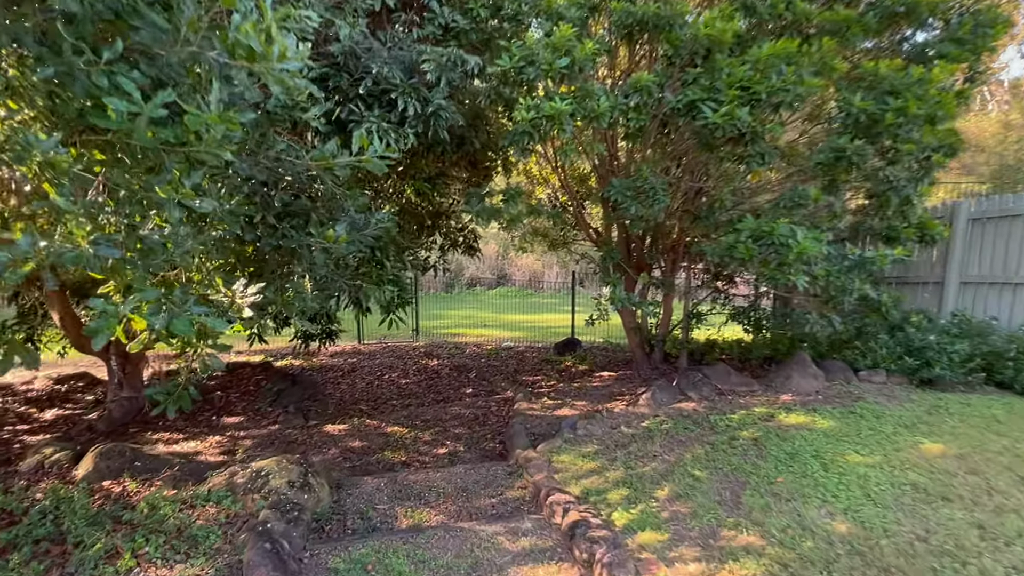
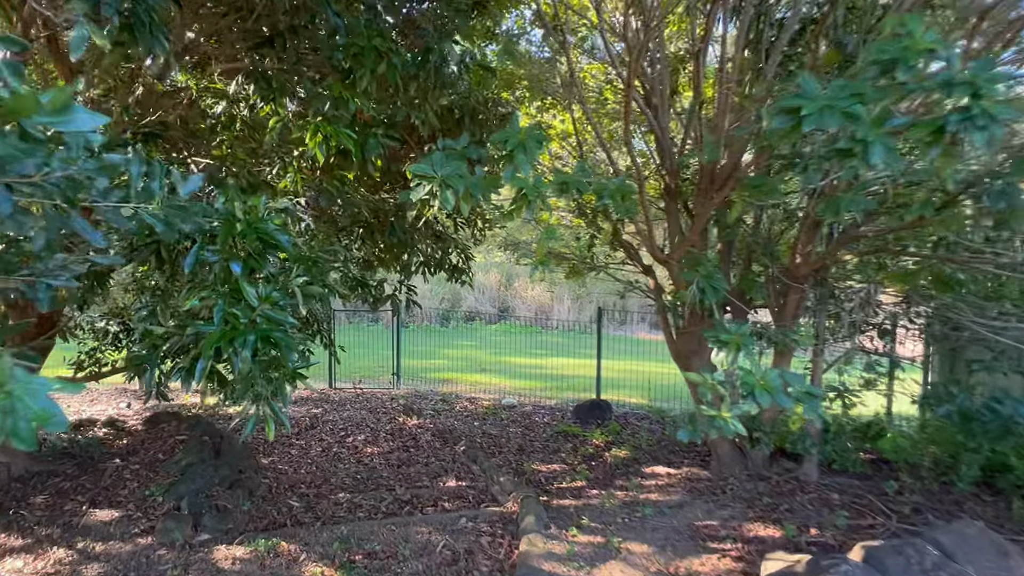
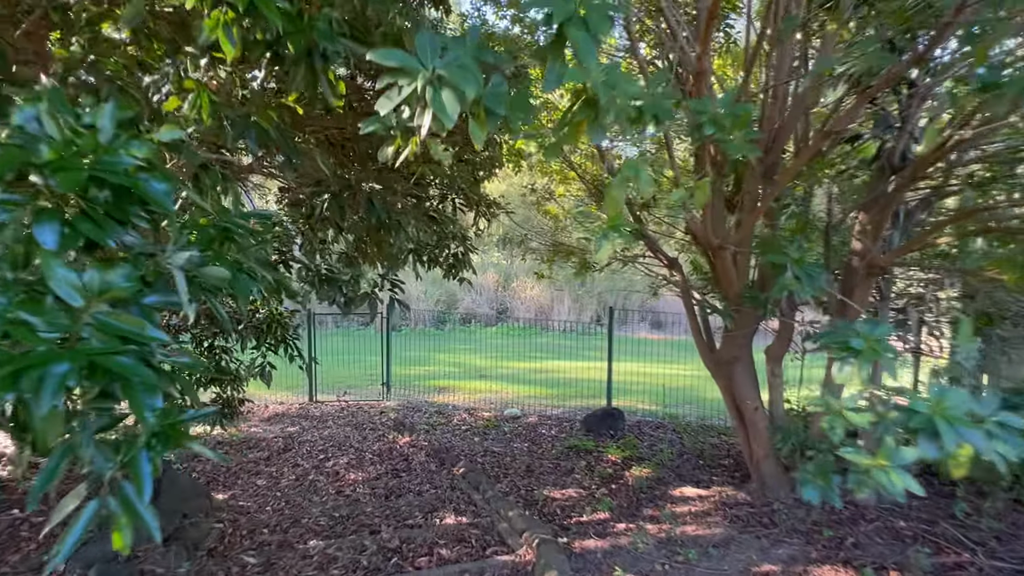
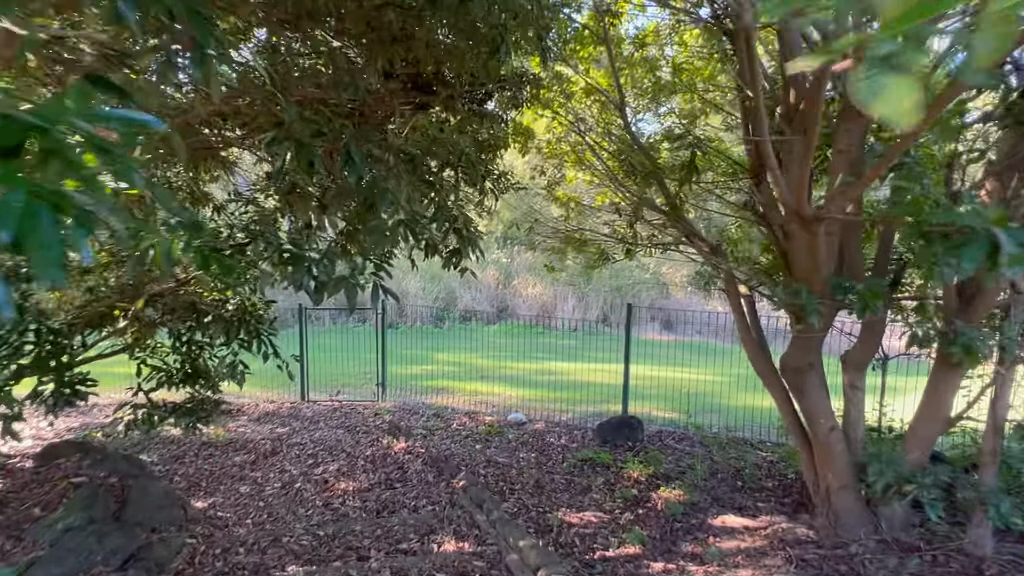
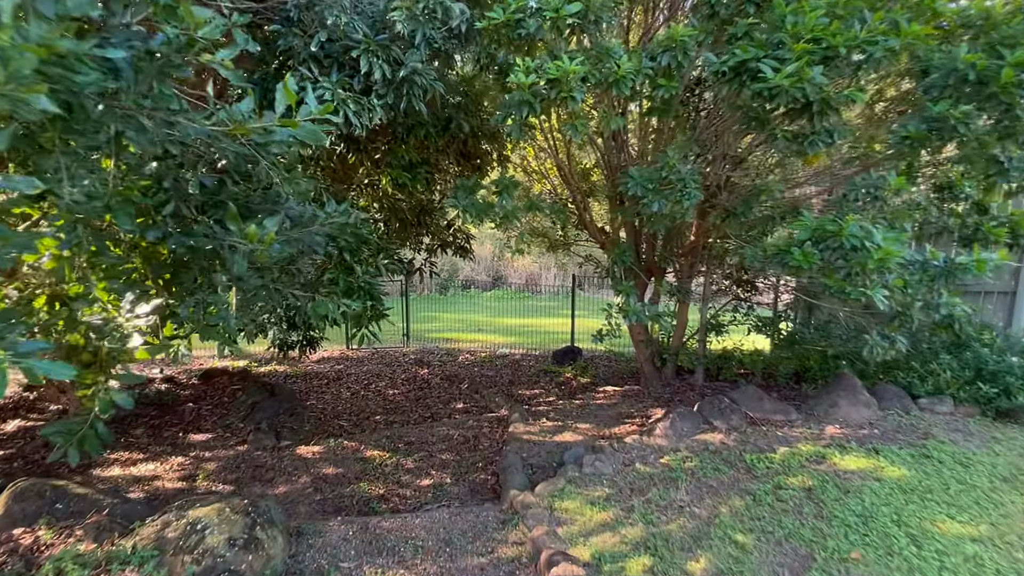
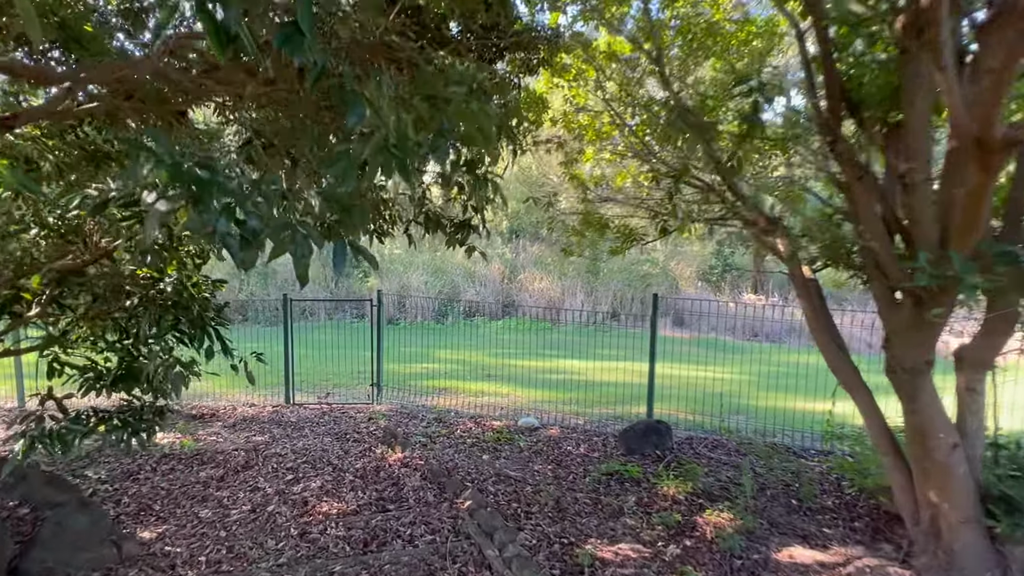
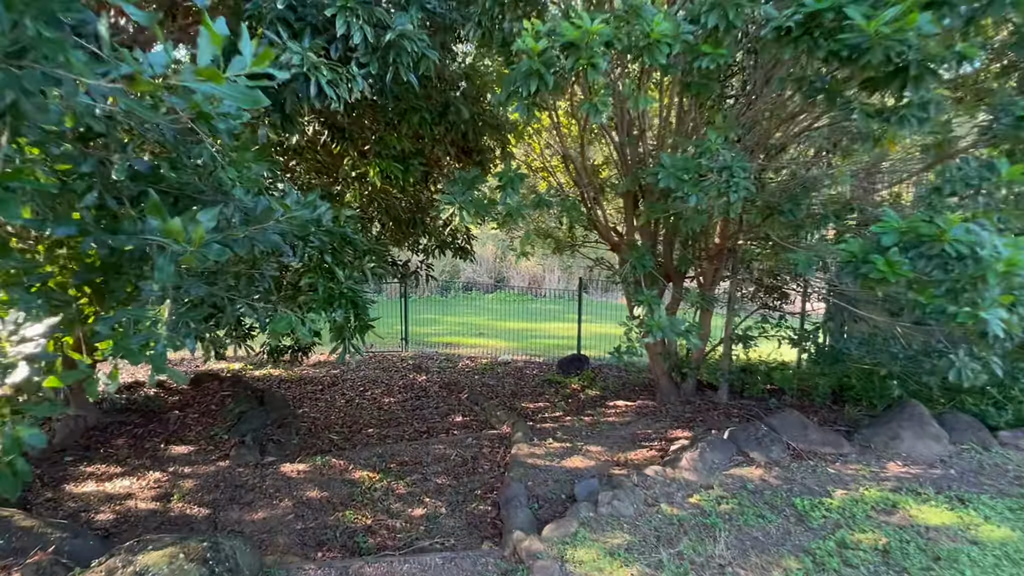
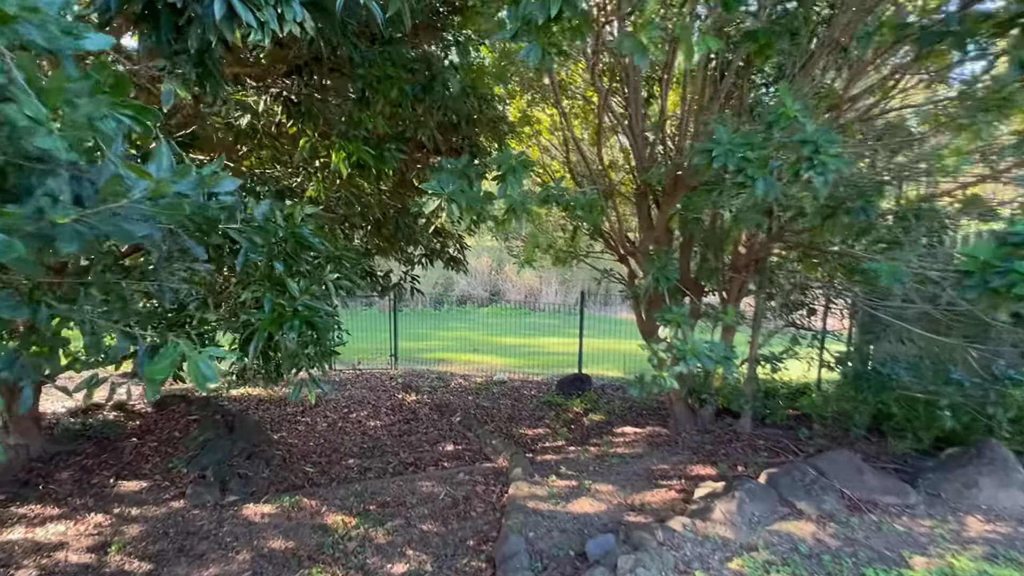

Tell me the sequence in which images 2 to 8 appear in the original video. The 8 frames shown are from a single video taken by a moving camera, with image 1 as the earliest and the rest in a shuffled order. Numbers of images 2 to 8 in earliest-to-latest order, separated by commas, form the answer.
5, 7, 8, 2, 3, 4, 6
